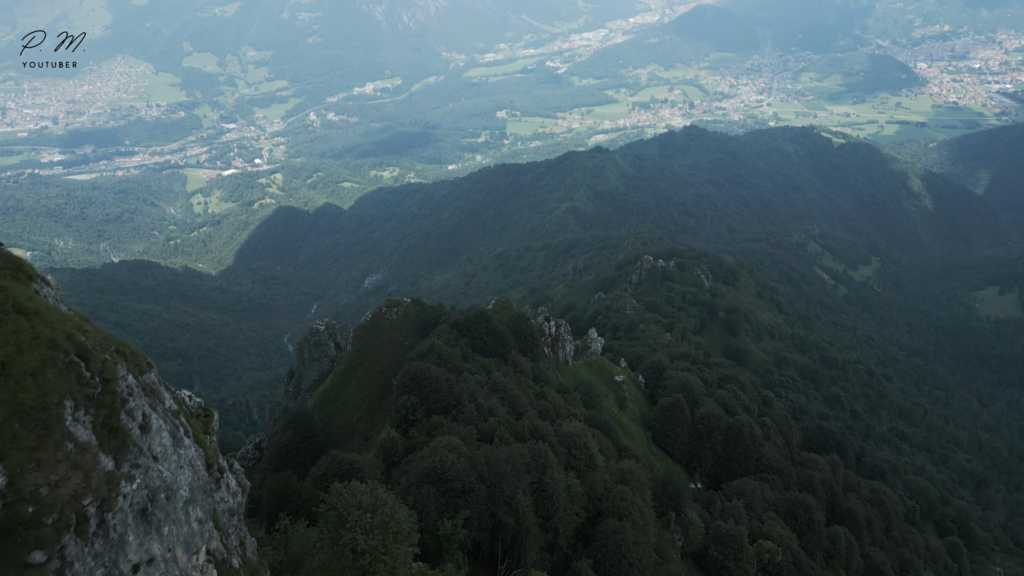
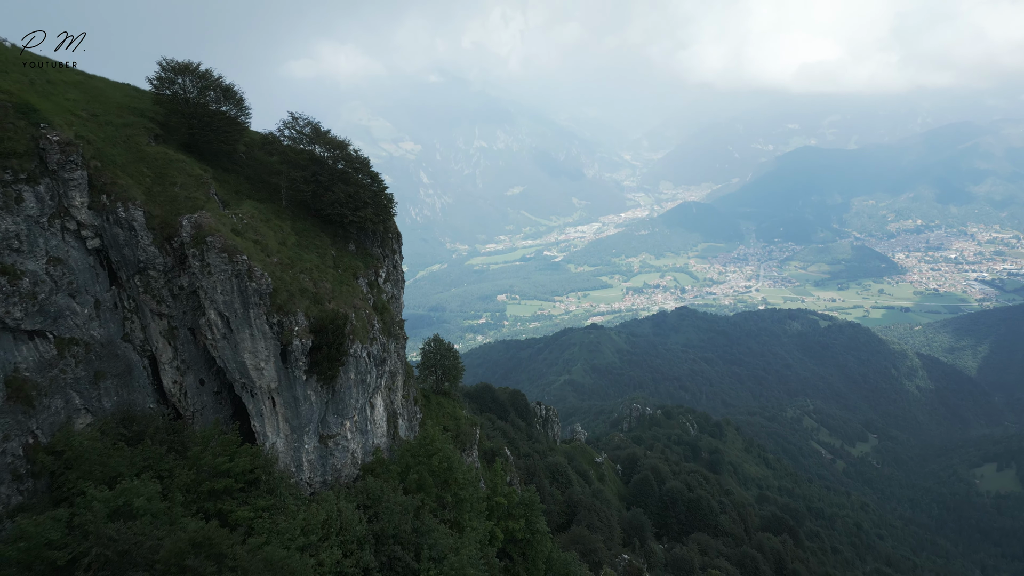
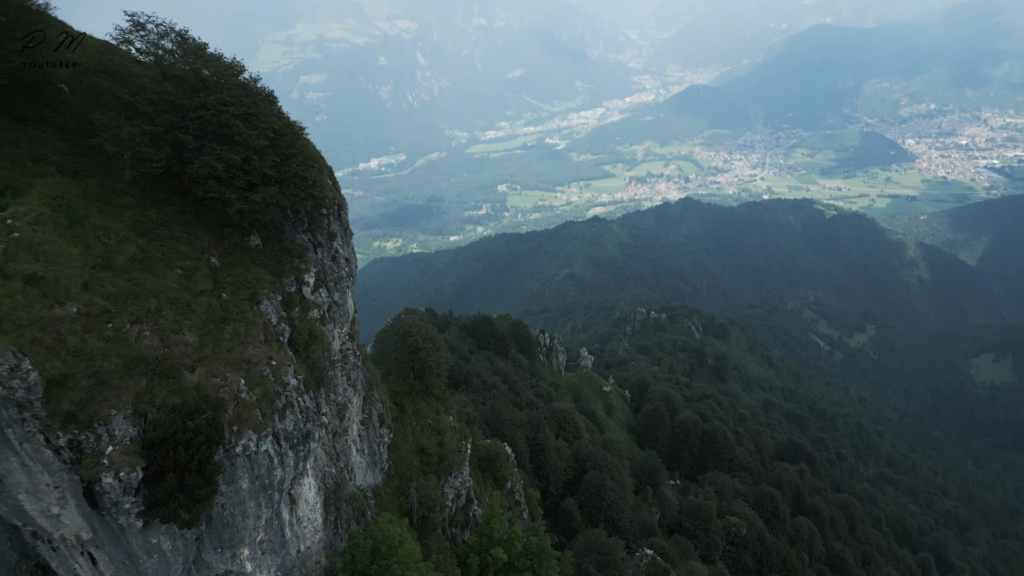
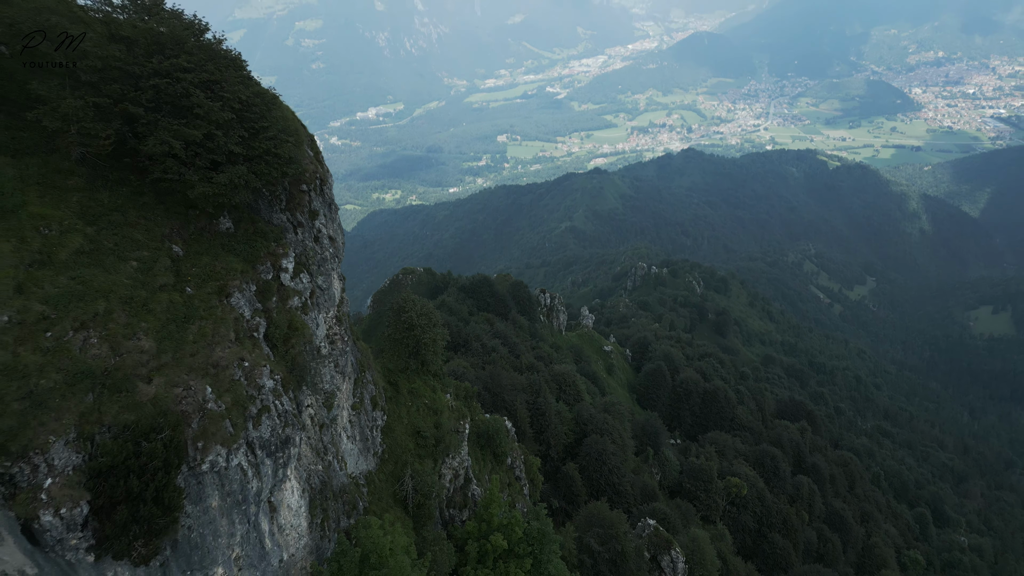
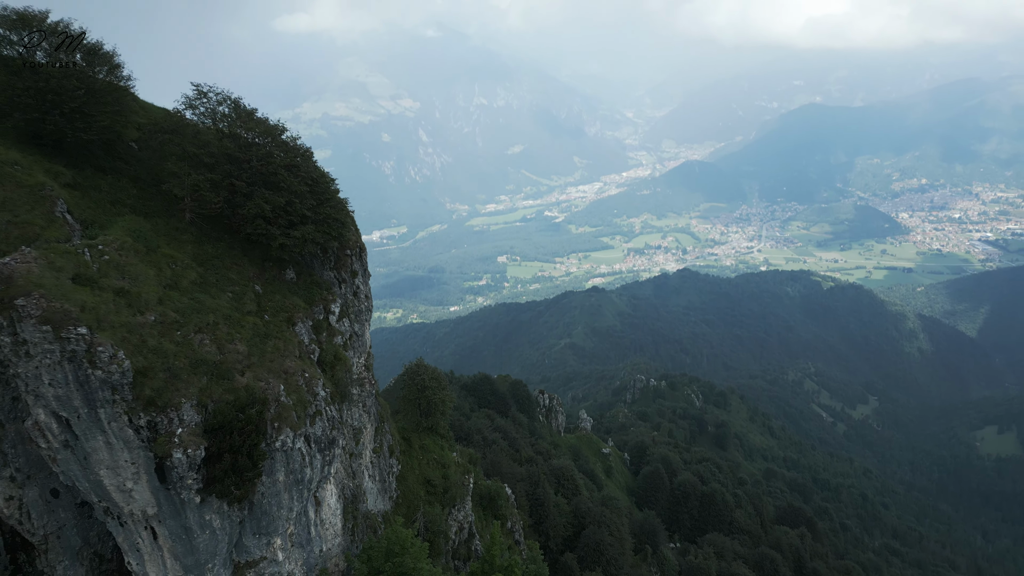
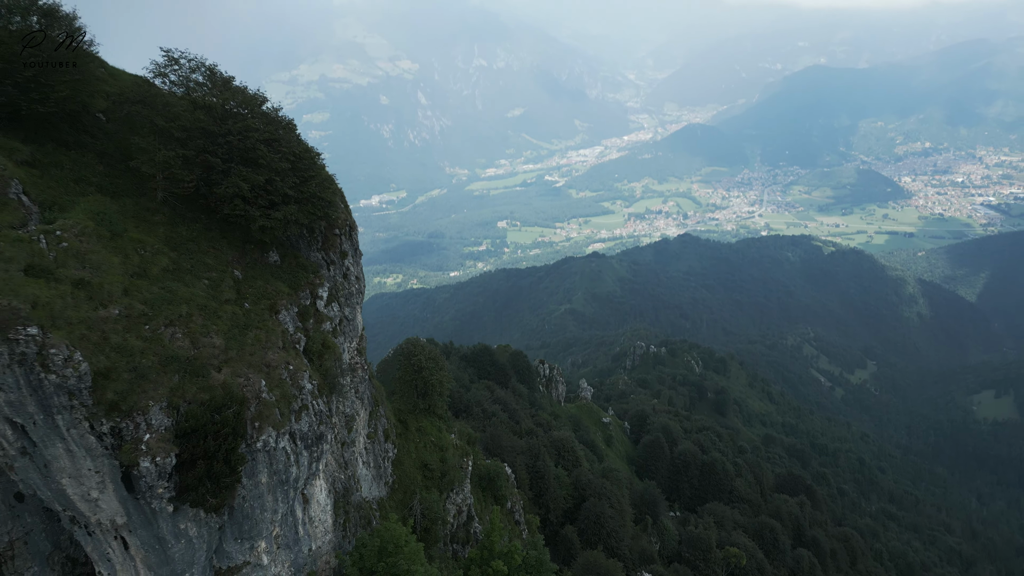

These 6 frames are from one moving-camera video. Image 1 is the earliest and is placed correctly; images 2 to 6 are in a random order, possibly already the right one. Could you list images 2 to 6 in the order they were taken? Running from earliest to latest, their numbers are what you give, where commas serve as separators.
4, 3, 6, 5, 2
